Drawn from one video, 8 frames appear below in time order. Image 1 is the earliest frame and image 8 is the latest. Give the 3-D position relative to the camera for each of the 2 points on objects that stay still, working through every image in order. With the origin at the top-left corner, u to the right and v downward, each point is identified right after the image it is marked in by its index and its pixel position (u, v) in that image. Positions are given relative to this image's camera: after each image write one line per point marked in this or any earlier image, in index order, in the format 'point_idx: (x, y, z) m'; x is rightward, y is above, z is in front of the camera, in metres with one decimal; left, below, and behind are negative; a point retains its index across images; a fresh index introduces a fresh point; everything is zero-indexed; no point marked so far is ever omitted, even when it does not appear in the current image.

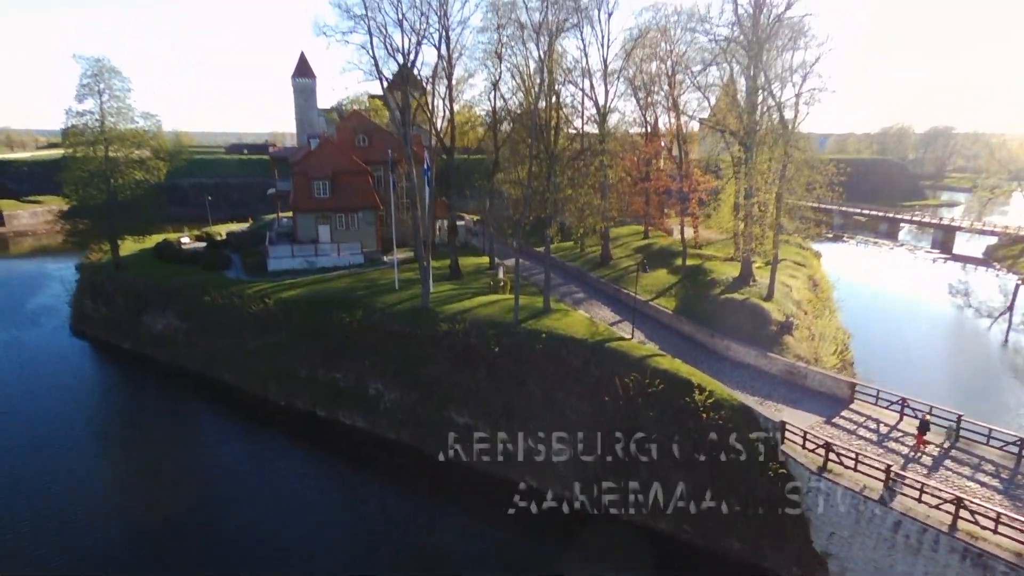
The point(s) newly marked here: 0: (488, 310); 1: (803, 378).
0: (-0.7, -0.8, +20.0) m
1: (+8.1, -2.5, +17.0) m
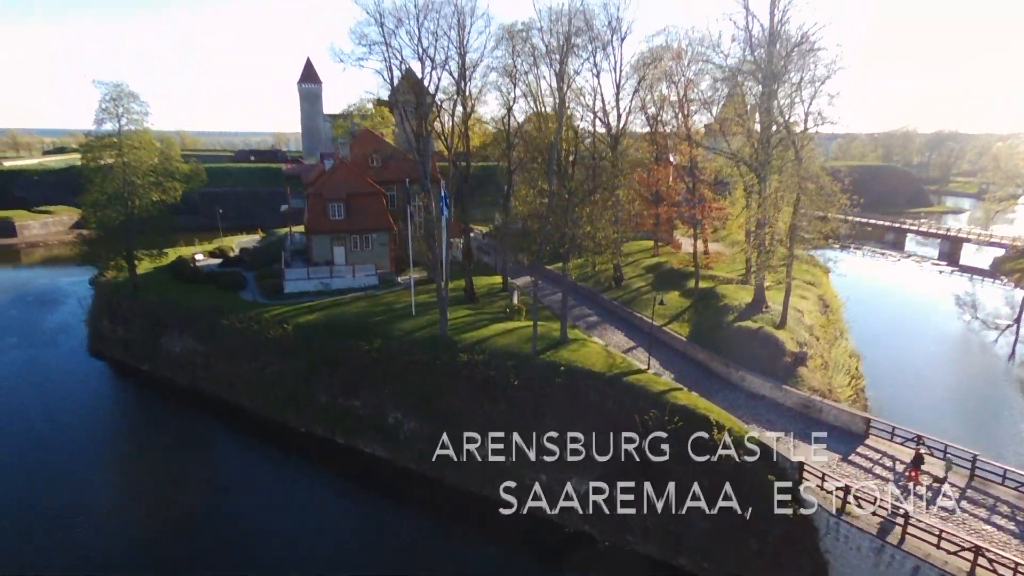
0: (-0.2, -1.7, +20.3) m
1: (+8.6, -3.5, +17.2) m
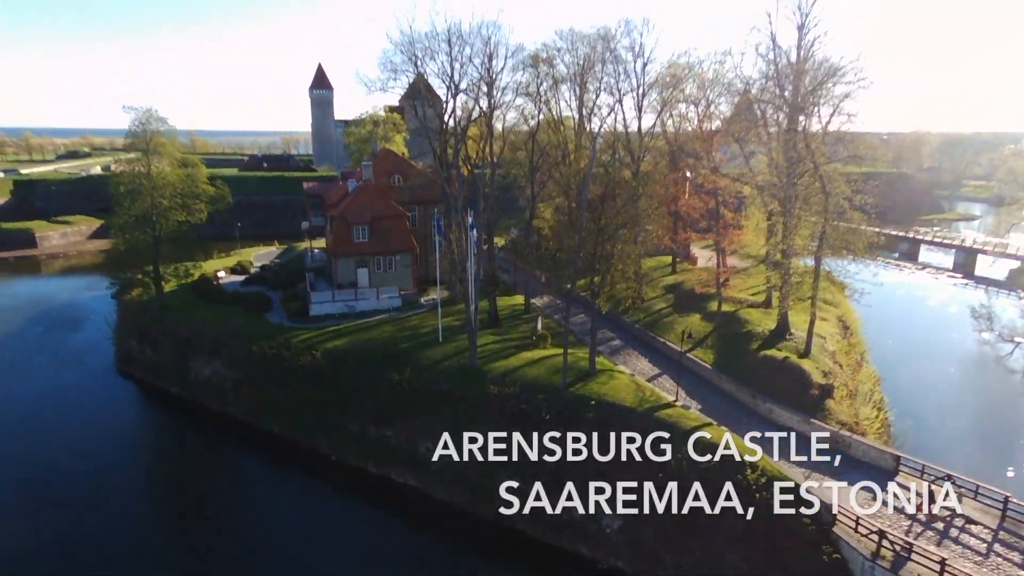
0: (+0.8, -2.8, +20.6) m
1: (+9.5, -4.5, +17.4) m
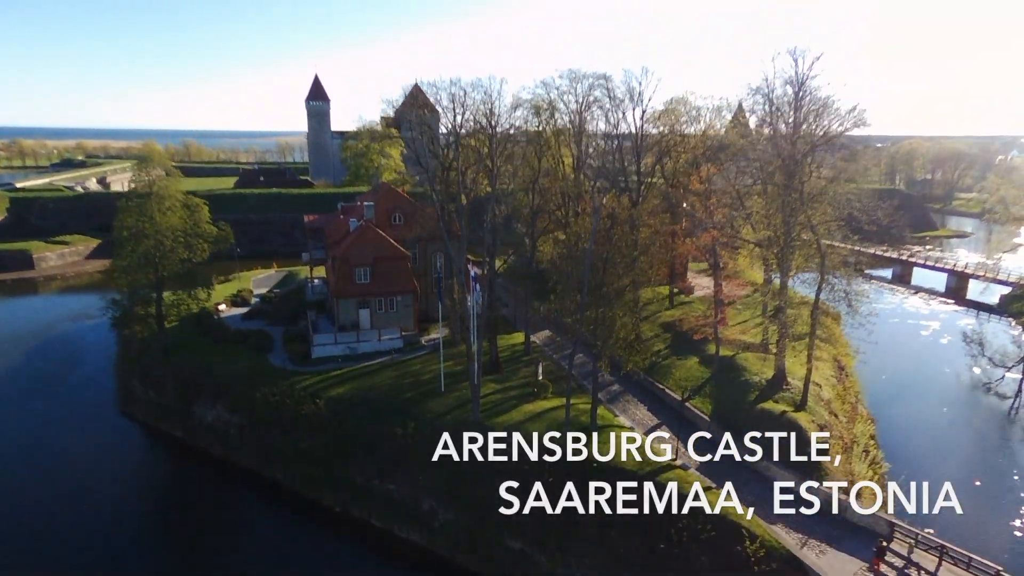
0: (+0.8, -4.7, +20.9) m
1: (+9.6, -6.4, +17.8) m
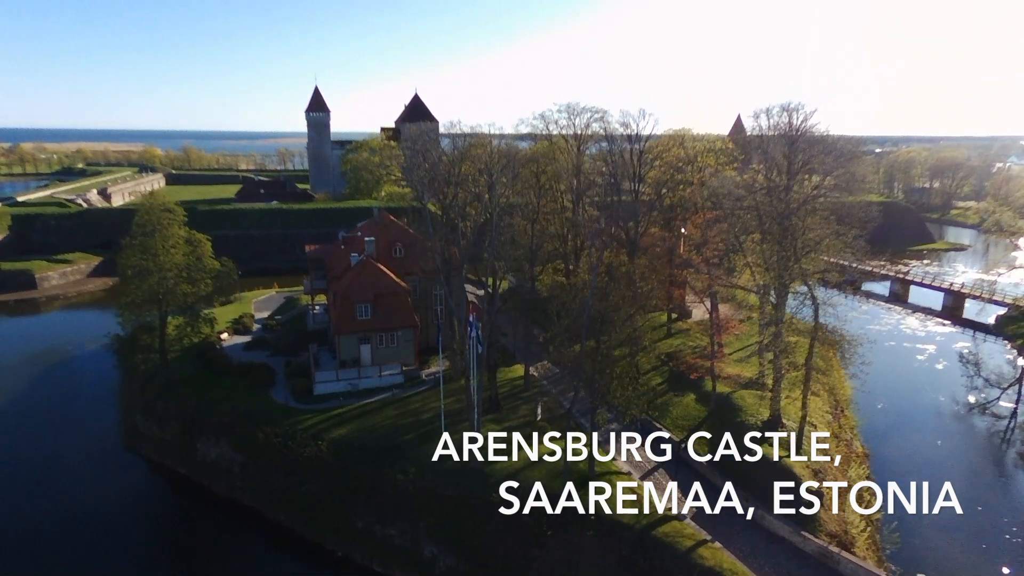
0: (+0.8, -6.4, +21.2) m
1: (+9.6, -8.1, +18.2) m
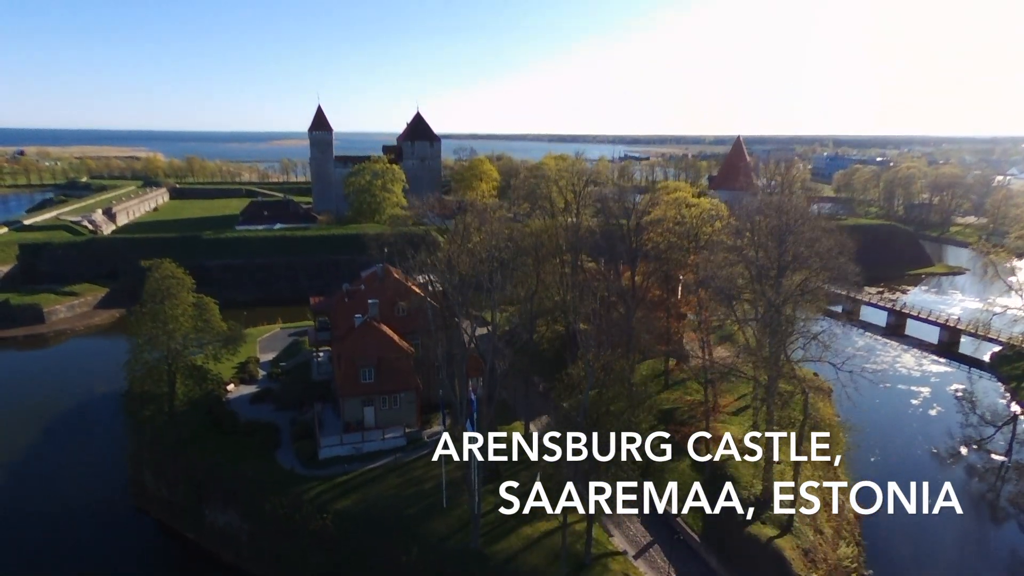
0: (+0.8, -9.5, +21.9) m
1: (+9.6, -11.3, +18.8) m
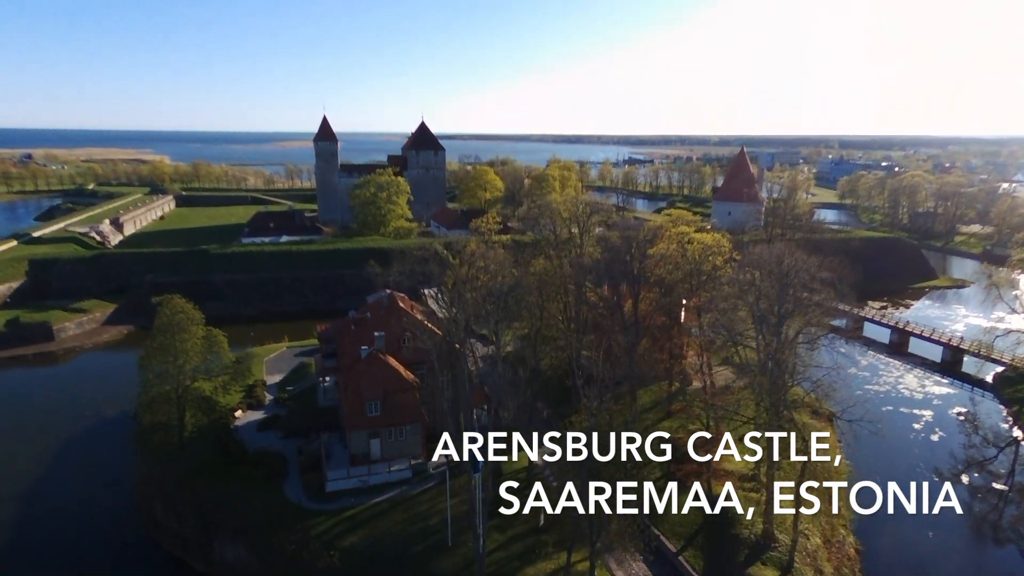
0: (+0.9, -11.2, +22.3) m
1: (+9.7, -13.0, +19.2) m
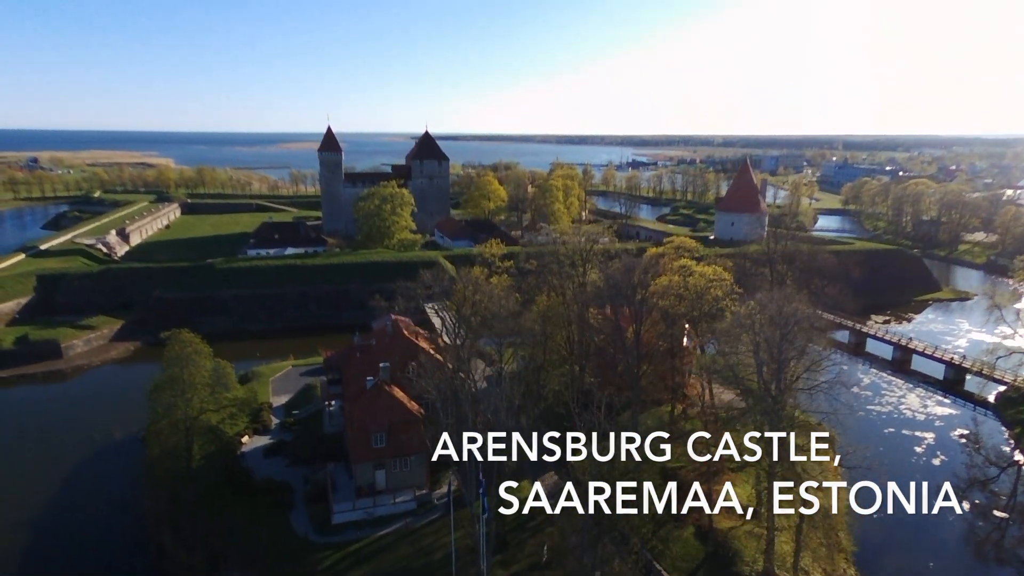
0: (+1.1, -12.8, +22.7) m
1: (+9.8, -14.6, +19.5) m
